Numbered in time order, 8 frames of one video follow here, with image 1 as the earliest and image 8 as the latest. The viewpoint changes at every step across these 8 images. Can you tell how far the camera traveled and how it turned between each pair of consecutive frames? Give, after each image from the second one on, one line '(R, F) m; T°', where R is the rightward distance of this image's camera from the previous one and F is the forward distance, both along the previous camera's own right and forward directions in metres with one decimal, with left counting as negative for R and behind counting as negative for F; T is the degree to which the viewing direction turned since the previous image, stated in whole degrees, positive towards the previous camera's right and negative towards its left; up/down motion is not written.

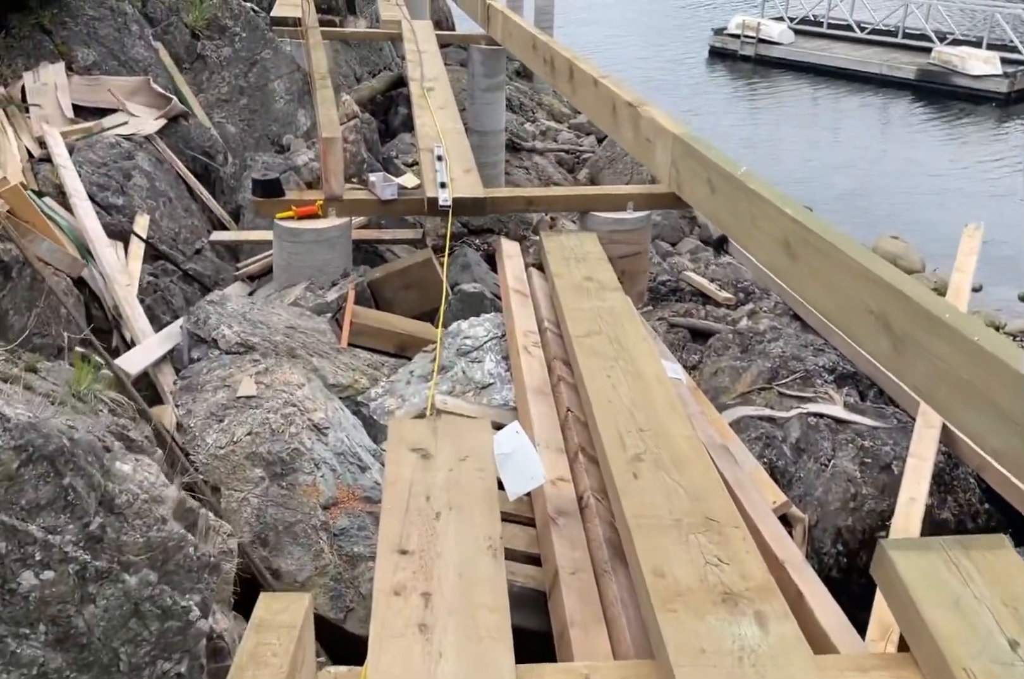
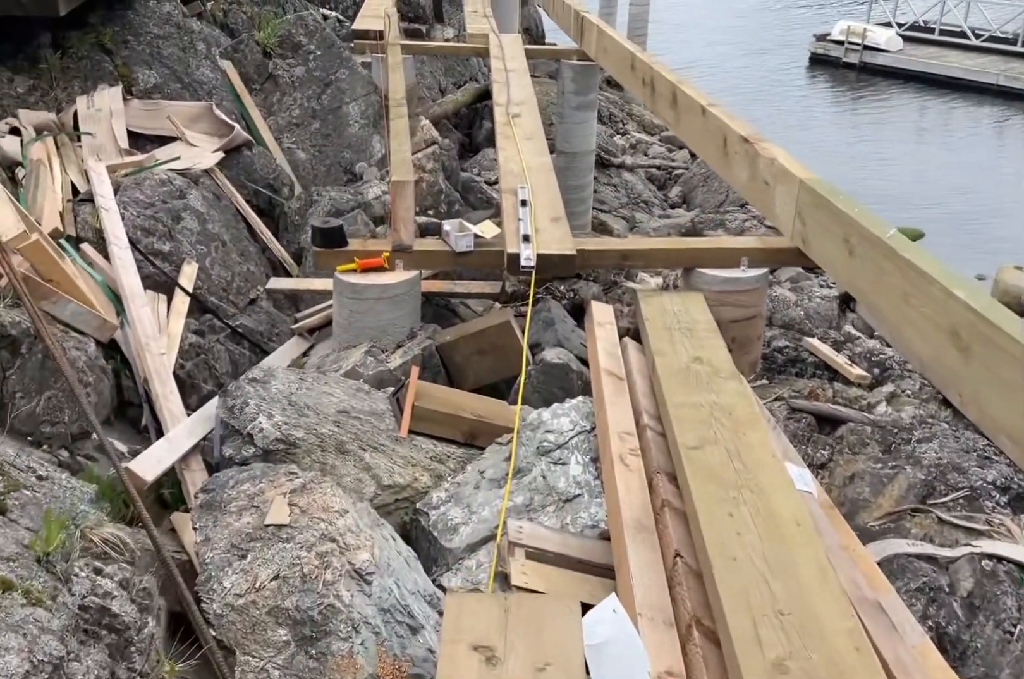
(0.0, +0.9) m; -4°
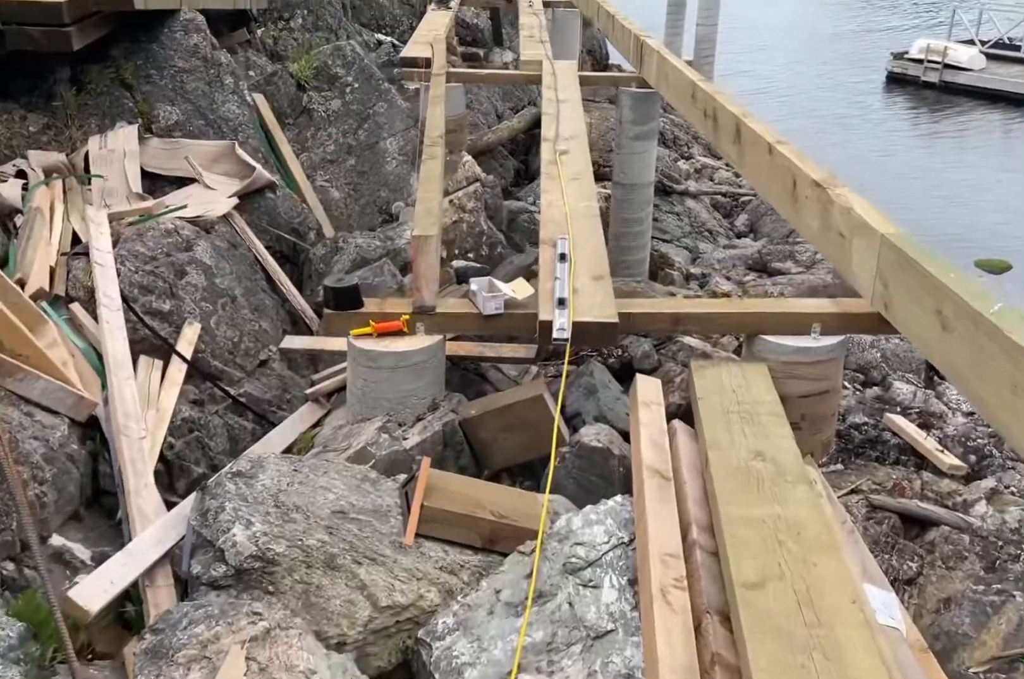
(+0.2, +0.7) m; -4°
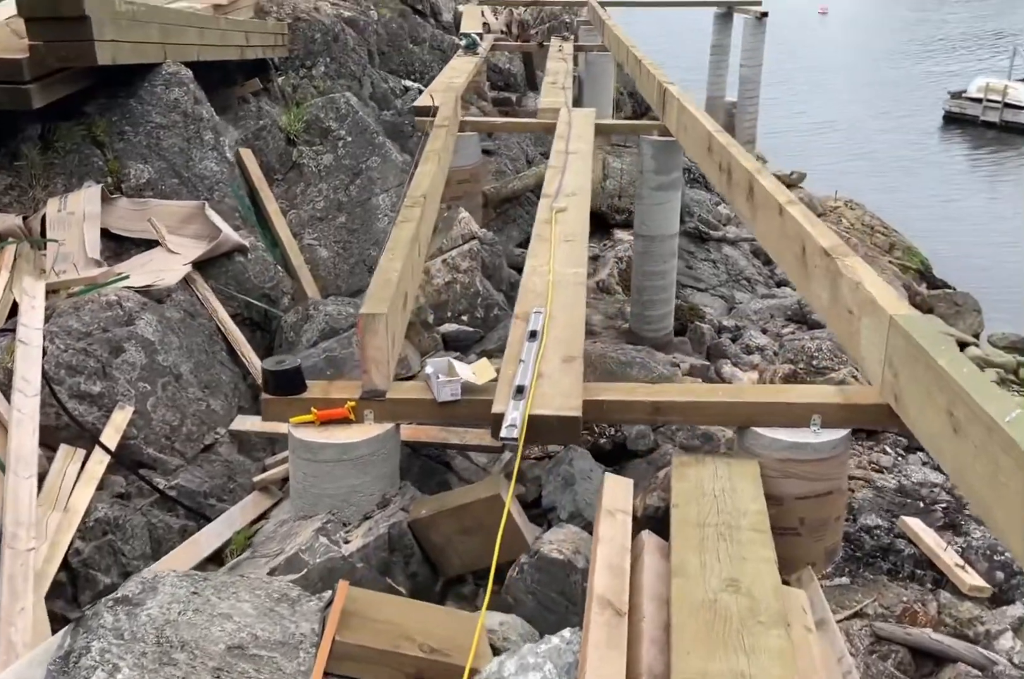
(+0.4, +0.6) m; -3°
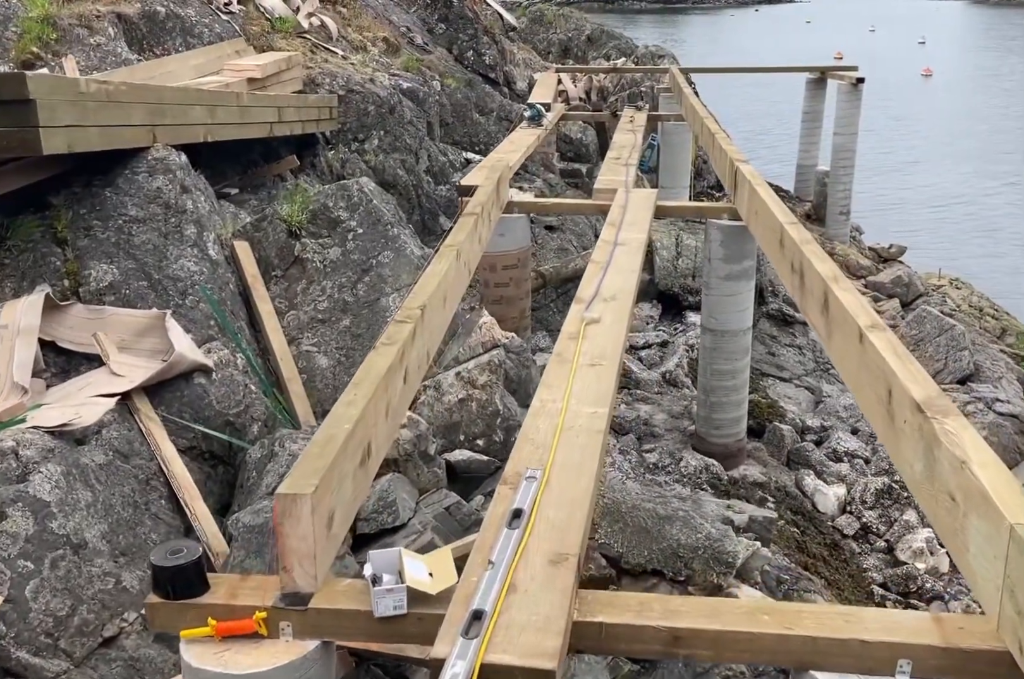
(+0.4, +1.3) m; -5°
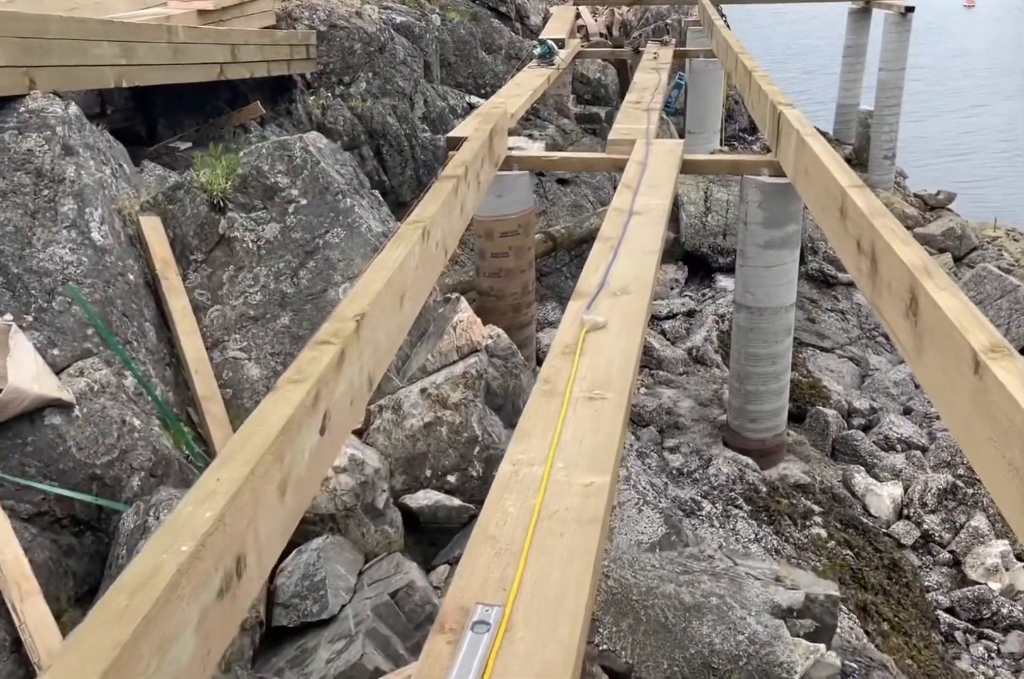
(+0.2, +1.6) m; -1°
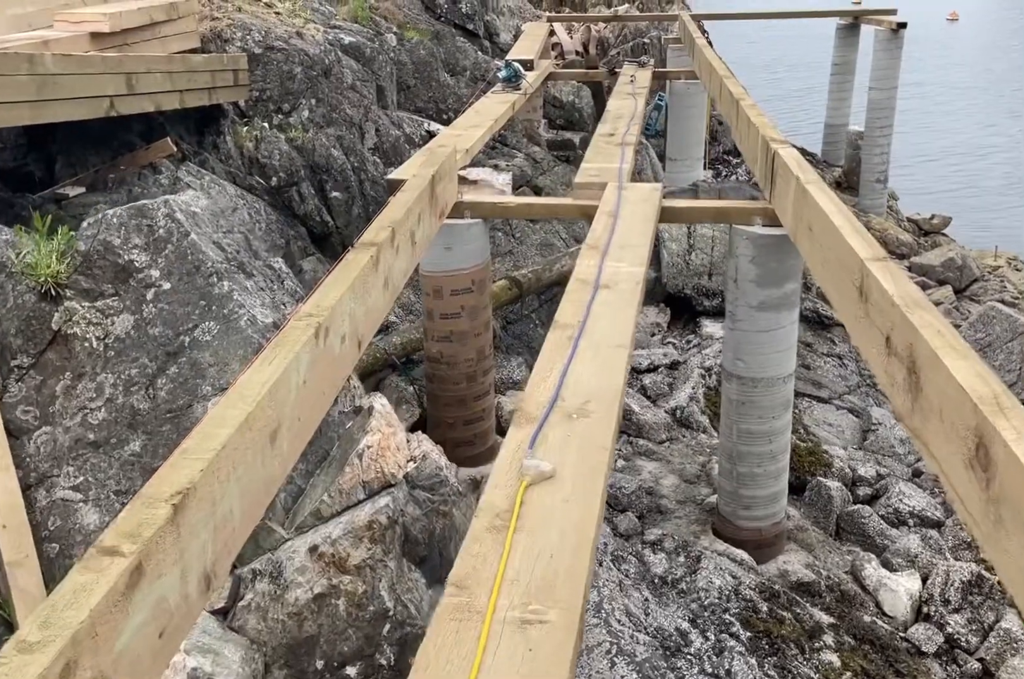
(+0.2, +1.3) m; +1°
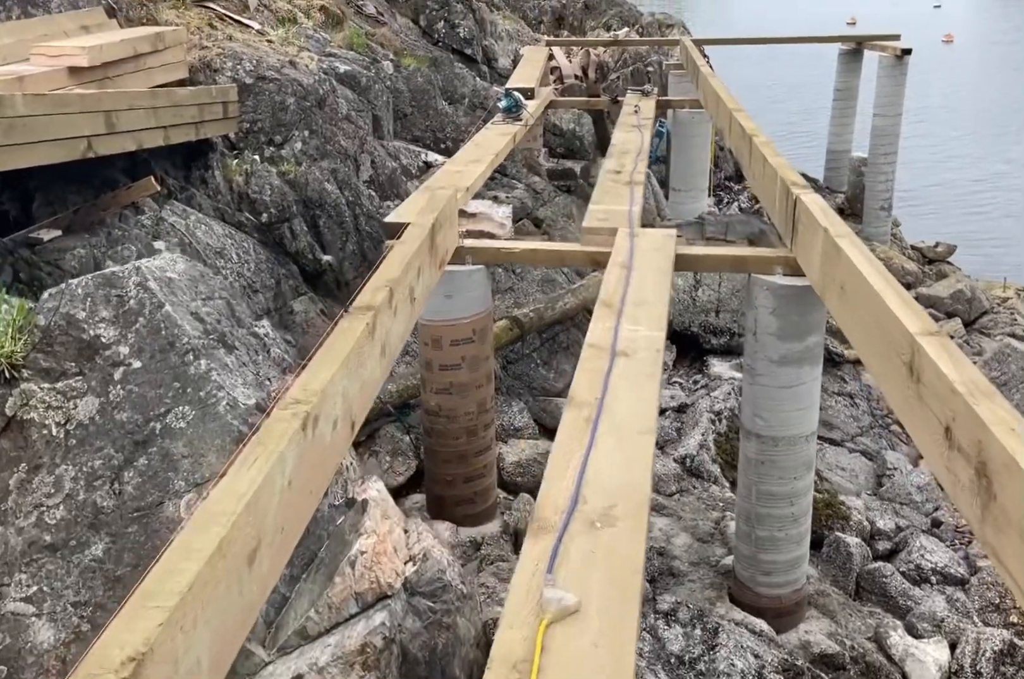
(-0.1, +0.5) m; 0°
